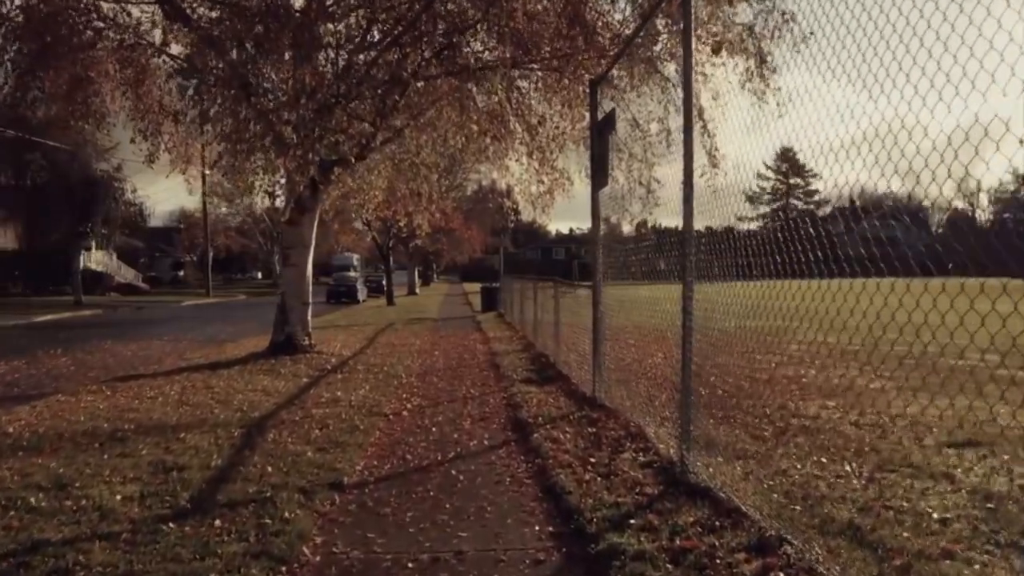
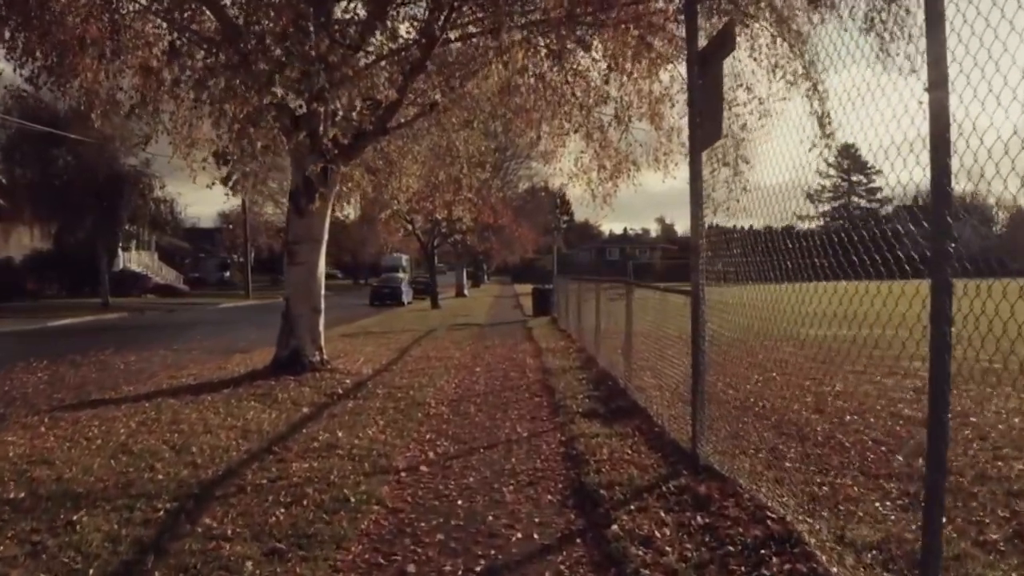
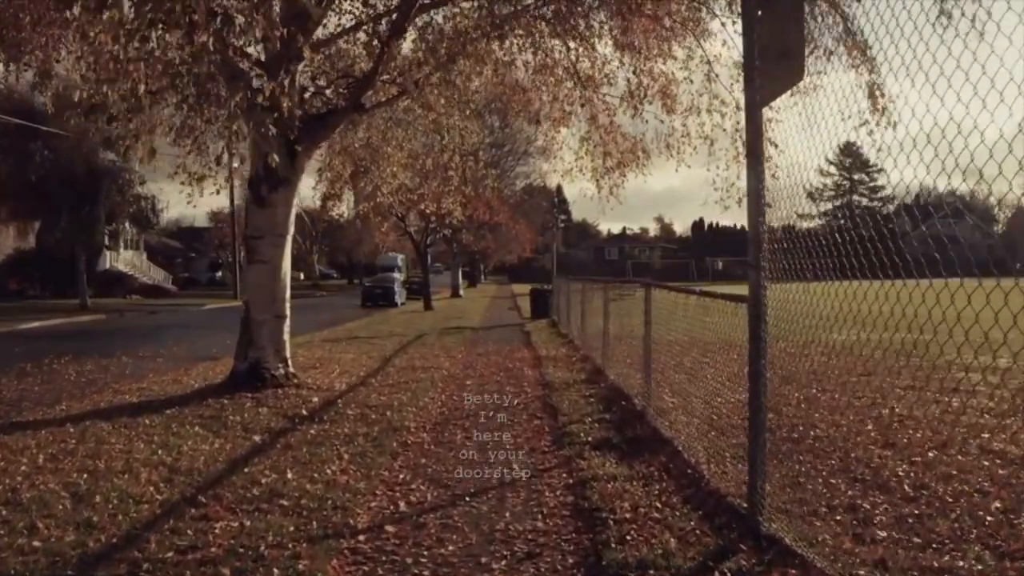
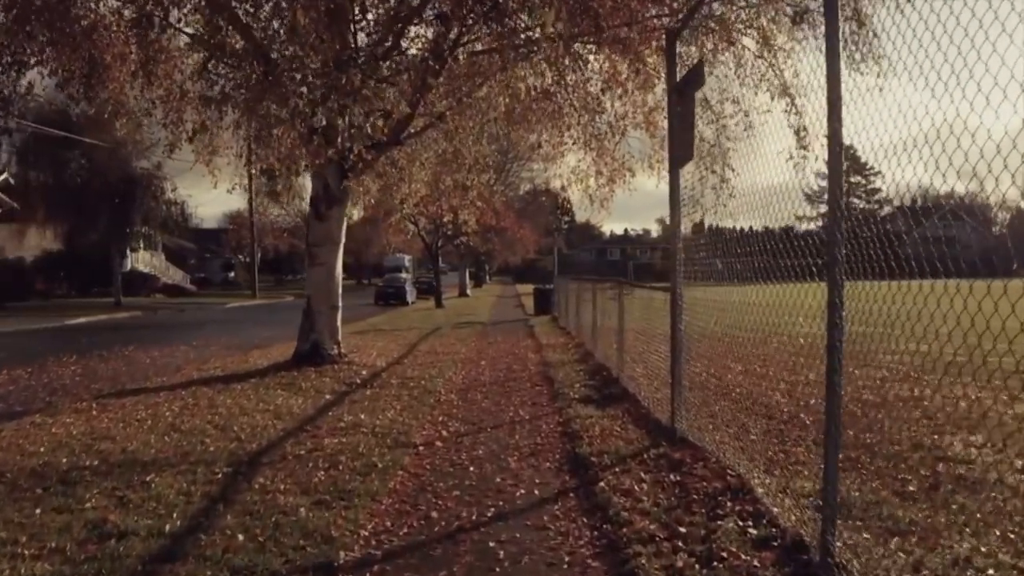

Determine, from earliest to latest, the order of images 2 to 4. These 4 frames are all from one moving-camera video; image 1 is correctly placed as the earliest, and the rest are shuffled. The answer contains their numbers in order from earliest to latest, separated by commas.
4, 2, 3
